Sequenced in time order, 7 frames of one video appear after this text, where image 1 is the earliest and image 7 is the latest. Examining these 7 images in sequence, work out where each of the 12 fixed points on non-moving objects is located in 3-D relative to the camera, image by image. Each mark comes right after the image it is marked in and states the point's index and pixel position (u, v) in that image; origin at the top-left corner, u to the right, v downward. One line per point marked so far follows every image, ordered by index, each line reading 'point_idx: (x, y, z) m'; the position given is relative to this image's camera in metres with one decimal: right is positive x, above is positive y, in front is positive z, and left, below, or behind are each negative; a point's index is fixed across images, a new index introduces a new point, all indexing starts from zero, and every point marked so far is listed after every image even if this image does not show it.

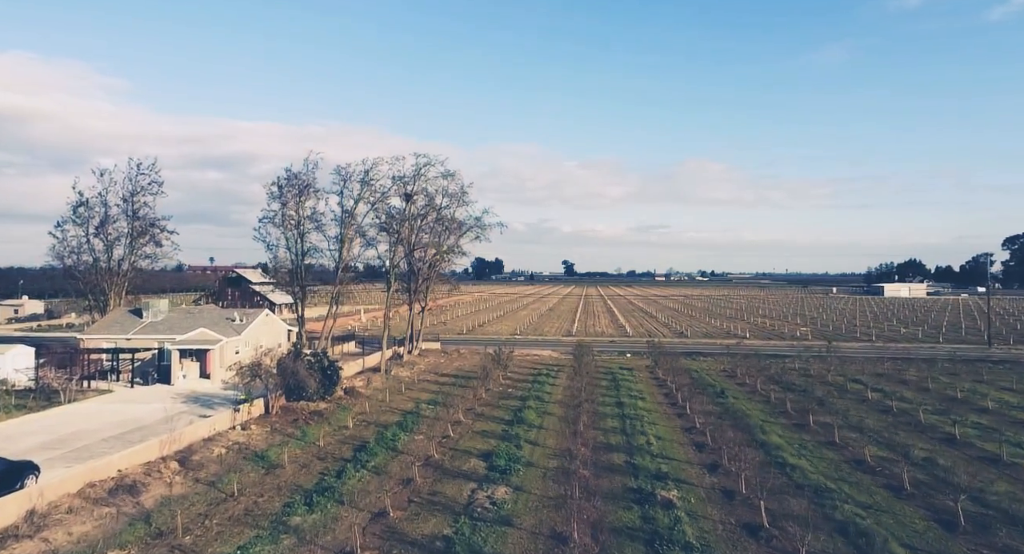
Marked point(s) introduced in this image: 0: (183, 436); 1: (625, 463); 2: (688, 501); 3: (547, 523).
0: (-10.0, -4.9, +19.0) m
1: (+3.6, -5.9, +19.6) m
2: (+4.6, -5.9, +16.2) m
3: (+0.8, -5.9, +14.8) m
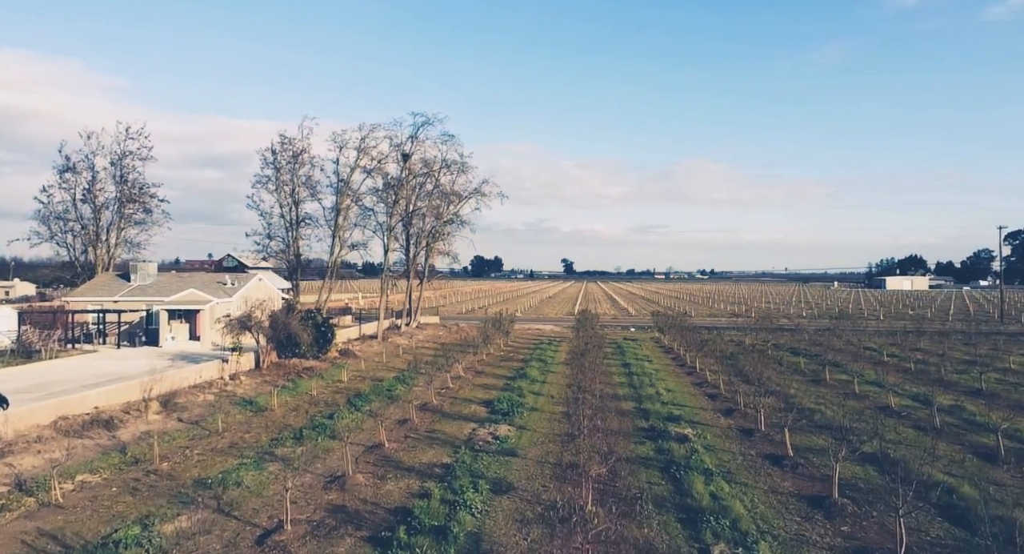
0: (-10.0, -3.0, +17.9) m
1: (+3.6, -3.9, +18.6) m
2: (+4.7, -3.9, +15.1) m
3: (+0.9, -3.9, +13.8) m
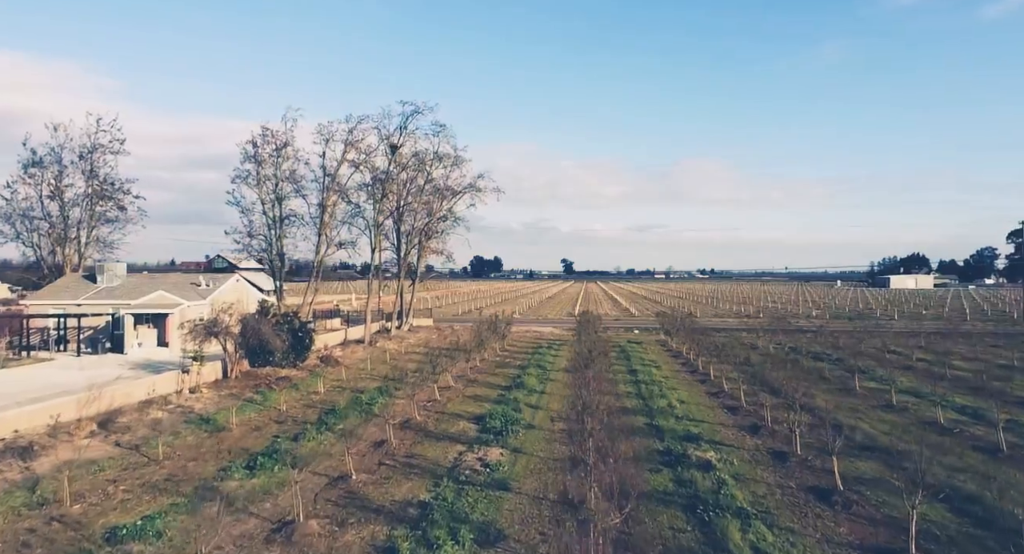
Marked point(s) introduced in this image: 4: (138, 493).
0: (-10.1, -3.0, +15.7) m
1: (+3.5, -3.9, +16.3) m
2: (+4.5, -3.9, +12.9) m
3: (+0.8, -3.9, +11.5) m
4: (-6.6, -3.8, +10.9) m
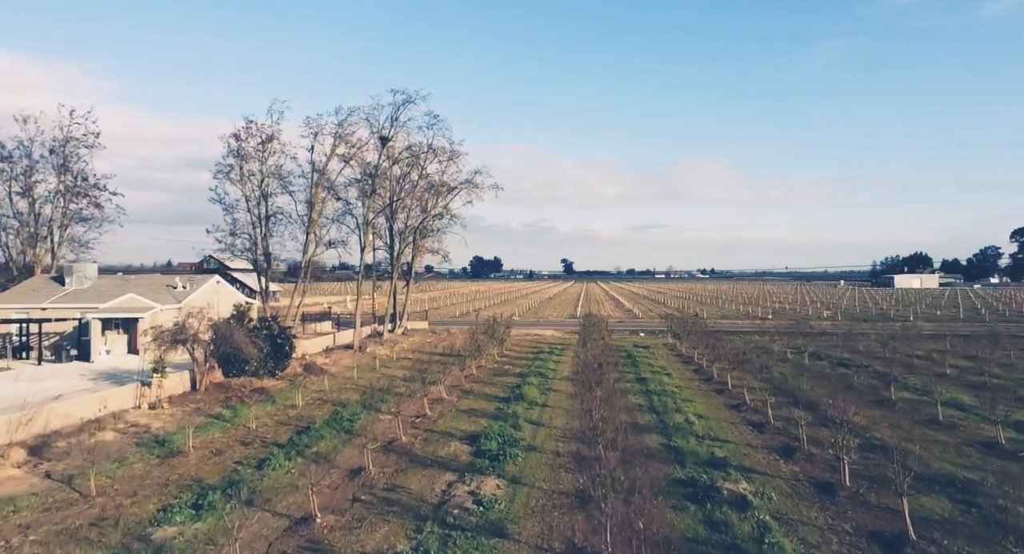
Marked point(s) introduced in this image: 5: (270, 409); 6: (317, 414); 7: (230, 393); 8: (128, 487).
0: (-10.2, -3.0, +13.7) m
1: (+3.5, -3.9, +14.3) m
2: (+4.5, -3.9, +10.9) m
3: (+0.7, -3.9, +9.5) m
4: (-6.6, -3.8, +8.9) m
5: (-7.0, -3.8, +18.0) m
6: (-5.4, -3.8, +17.3) m
7: (-8.6, -3.5, +19.0) m
8: (-7.0, -3.8, +11.3) m
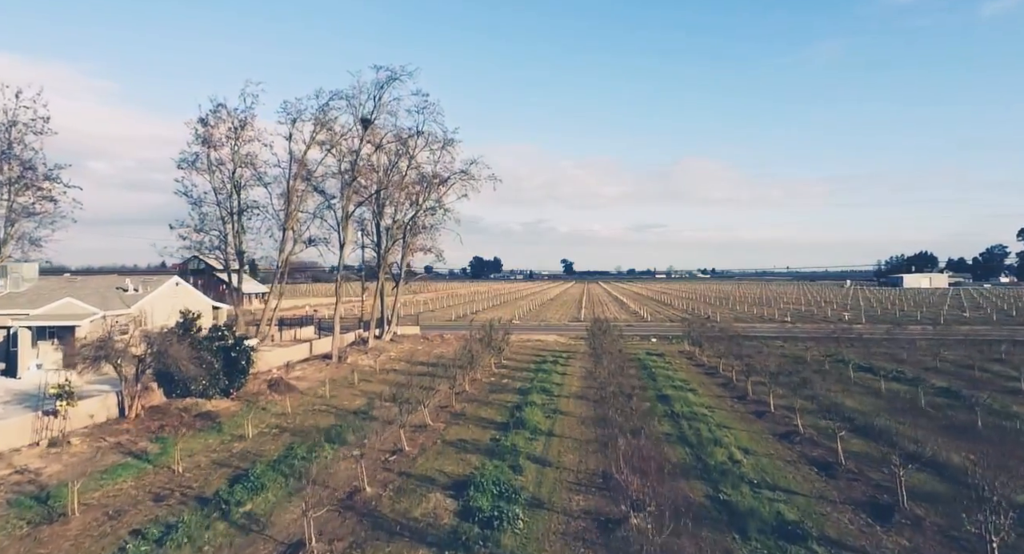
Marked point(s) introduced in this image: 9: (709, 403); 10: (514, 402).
0: (-10.2, -3.1, +10.2) m
1: (+3.4, -3.9, +10.9) m
2: (+4.5, -3.9, +7.4) m
3: (+0.7, -3.9, +6.1) m
4: (-6.7, -3.9, +5.5) m
5: (-7.1, -3.9, +14.6) m
6: (-5.5, -3.9, +13.9) m
7: (-8.7, -3.6, +15.6) m
8: (-7.0, -3.8, +7.8) m
9: (+6.1, -3.9, +19.2) m
10: (+0.1, -3.9, +19.5) m
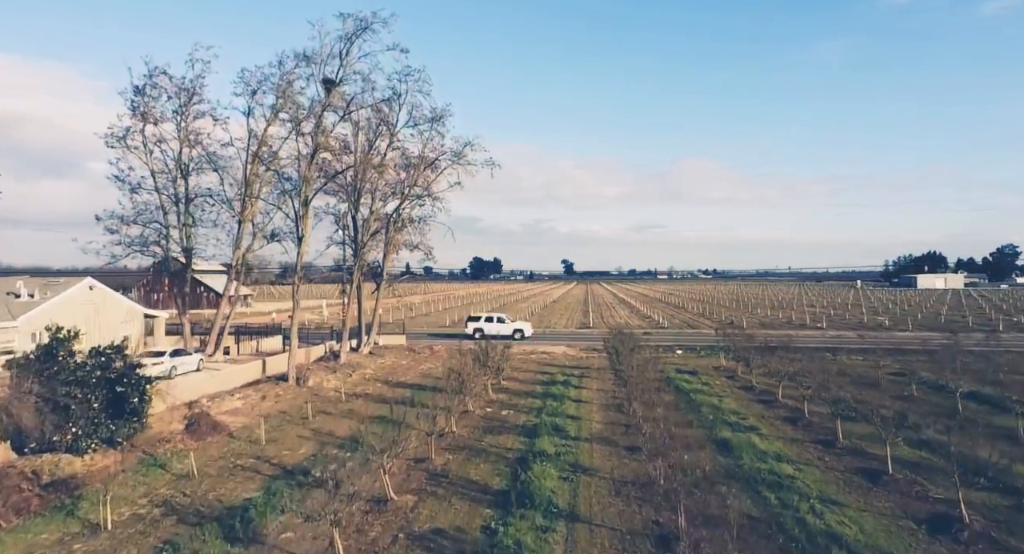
0: (-10.1, -3.1, +4.9) m
1: (+3.5, -4.0, +5.6) m
2: (+4.5, -3.9, +2.1) m
3: (+0.7, -4.0, +0.8) m
4: (-6.6, -3.9, +0.2) m
5: (-7.0, -3.9, +9.3) m
6: (-5.4, -3.9, +8.6) m
7: (-8.6, -3.6, +10.3) m
8: (-7.0, -3.9, +2.5) m
9: (+6.2, -3.9, +13.9) m
10: (+0.1, -4.0, +14.2) m
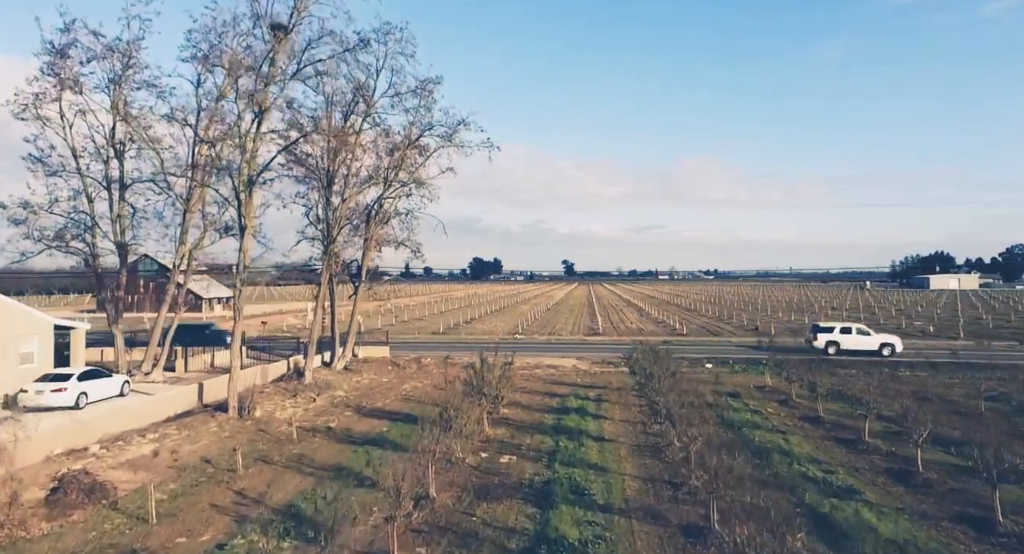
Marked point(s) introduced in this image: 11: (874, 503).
0: (-10.1, -3.2, +0.4) m
1: (+3.5, -4.0, +1.0) m
2: (+4.6, -3.9, -2.4) m
3: (+0.8, -4.0, -3.8) m
4: (-6.6, -3.9, -4.4) m
5: (-6.9, -4.0, +4.7) m
6: (-5.4, -3.9, +4.0) m
7: (-8.6, -3.7, +5.7) m
8: (-6.9, -3.9, -2.0) m
9: (+6.2, -4.0, +9.3) m
10: (+0.2, -4.0, +9.6) m
11: (+6.4, -3.9, +10.8) m
